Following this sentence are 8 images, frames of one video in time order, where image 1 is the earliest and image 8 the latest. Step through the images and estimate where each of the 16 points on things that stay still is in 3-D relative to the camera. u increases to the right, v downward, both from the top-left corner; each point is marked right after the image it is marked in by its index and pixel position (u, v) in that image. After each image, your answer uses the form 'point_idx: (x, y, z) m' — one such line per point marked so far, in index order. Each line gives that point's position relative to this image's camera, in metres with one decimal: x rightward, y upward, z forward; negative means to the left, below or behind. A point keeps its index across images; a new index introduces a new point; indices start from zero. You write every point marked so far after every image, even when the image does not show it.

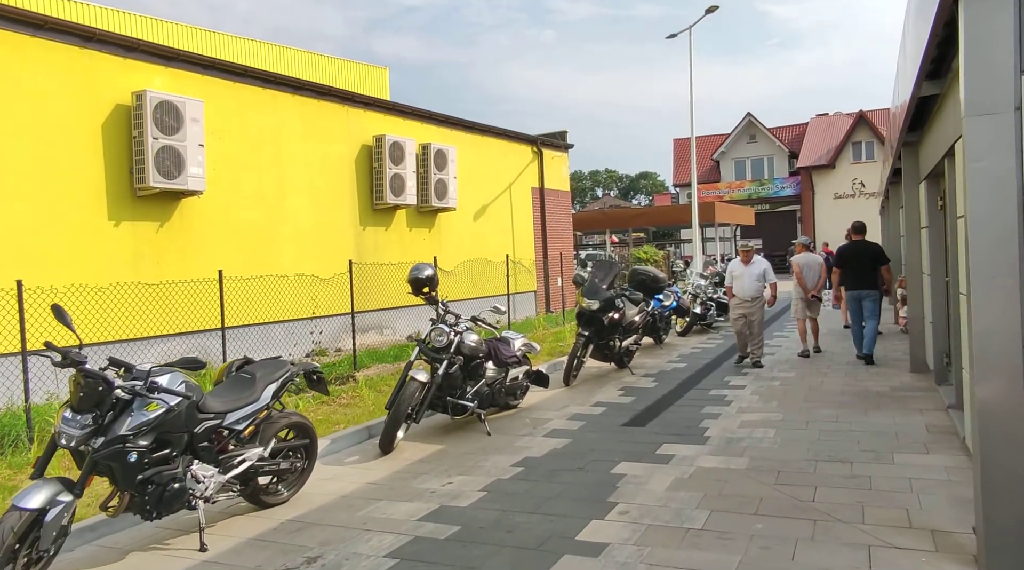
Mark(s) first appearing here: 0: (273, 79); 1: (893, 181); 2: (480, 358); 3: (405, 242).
0: (-3.7, +3.2, +12.8) m
1: (+6.3, +1.7, +13.7) m
2: (-0.3, -0.6, +7.1) m
3: (-2.1, +0.8, +15.8) m
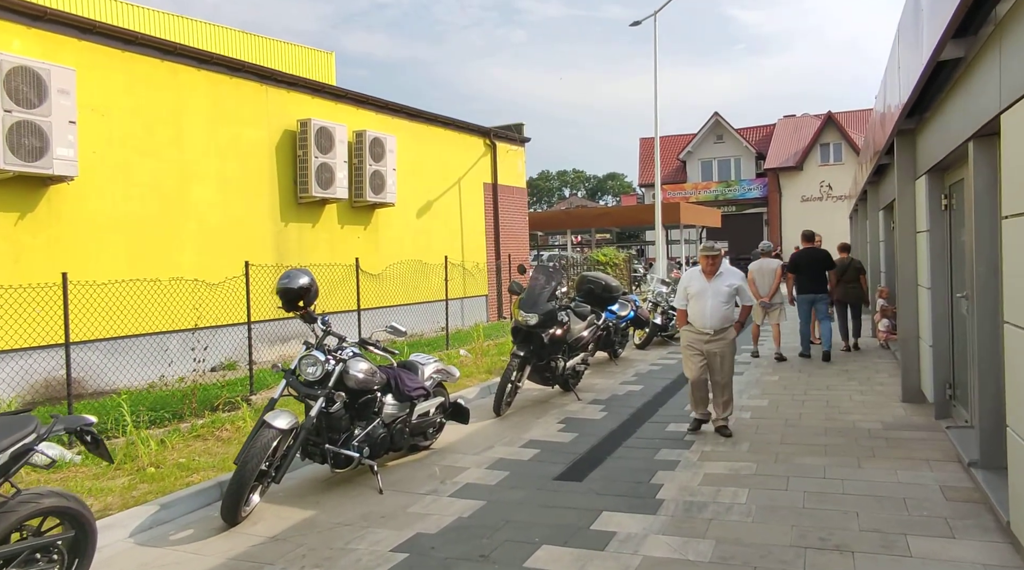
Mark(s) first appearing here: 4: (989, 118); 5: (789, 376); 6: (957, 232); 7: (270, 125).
0: (-4.6, +3.2, +11.1) m
1: (+5.4, +1.6, +12.4) m
2: (-0.9, -0.7, +5.5) m
3: (-3.1, +0.7, +14.1) m
4: (+2.7, +1.0, +4.6) m
5: (+3.4, -1.1, +10.3) m
6: (+3.7, +0.5, +6.8) m
7: (-3.8, +2.5, +12.8) m
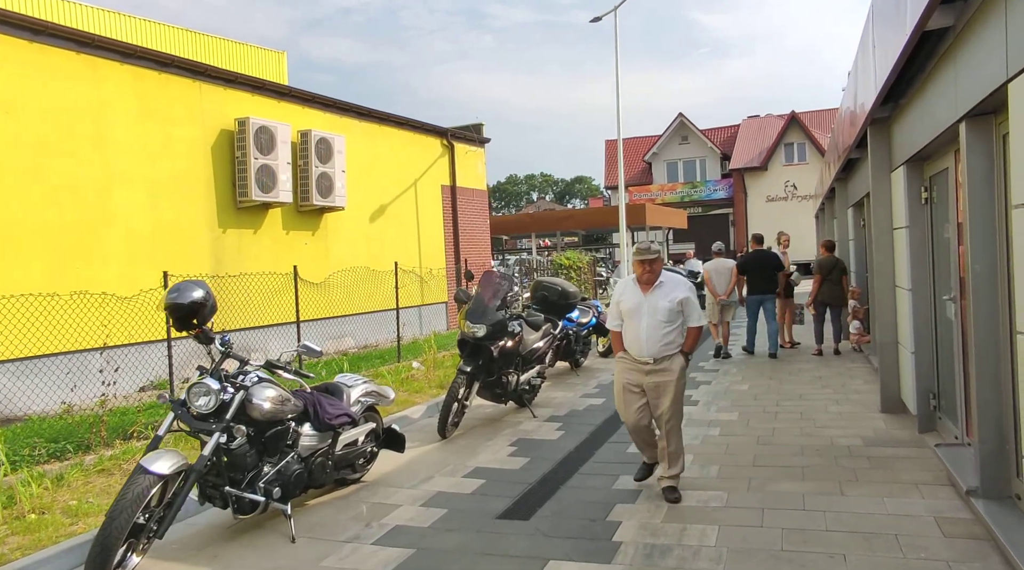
0: (-5.2, +3.0, +10.2) m
1: (+4.8, +1.6, +11.8) m
2: (-1.3, -0.8, +4.7) m
3: (-3.8, +0.6, +13.3) m
4: (+2.3, +0.9, +4.0) m
5: (+2.9, -1.1, +9.7) m
6: (+3.2, +0.4, +6.2) m
7: (-4.5, +2.3, +12.0) m
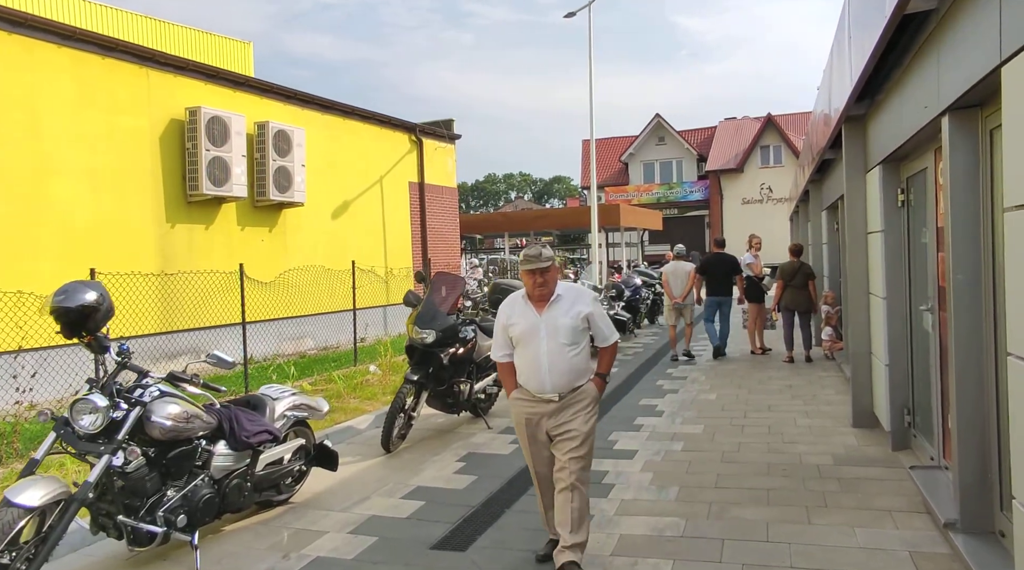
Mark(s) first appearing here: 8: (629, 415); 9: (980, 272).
0: (-5.6, +3.0, +9.6) m
1: (+4.3, +1.5, +11.5) m
2: (-1.6, -0.8, +4.2) m
3: (-4.3, +0.6, +12.7) m
4: (+2.0, +0.9, +3.6) m
5: (+2.4, -1.2, +9.3) m
6: (+2.9, +0.4, +5.8) m
7: (-5.0, +2.4, +11.4) m
8: (+1.1, -1.3, +8.1) m
9: (+2.2, +0.1, +3.9) m
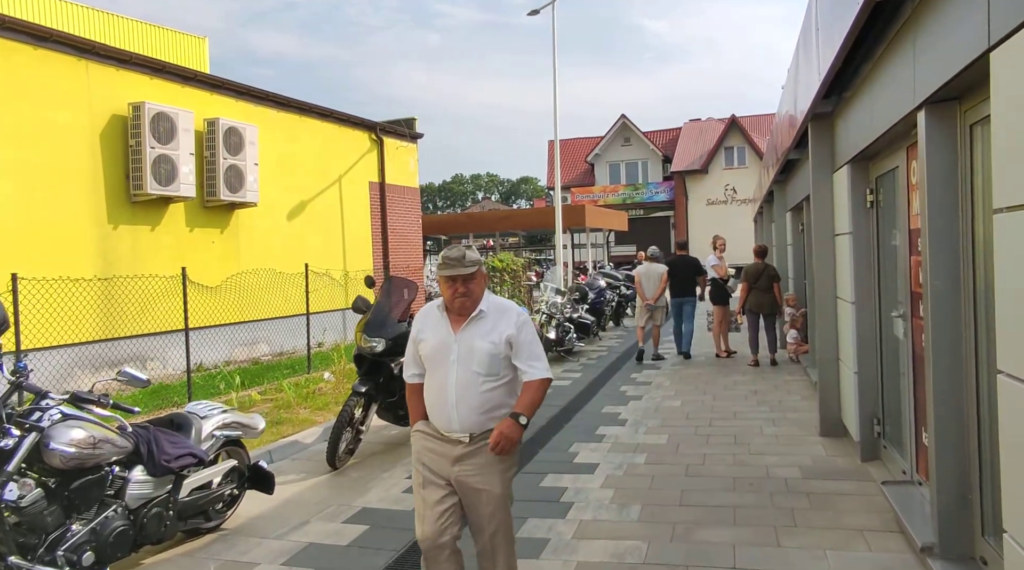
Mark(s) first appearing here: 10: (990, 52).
0: (-6.1, +3.0, +9.0) m
1: (+3.7, +1.5, +11.3) m
2: (-1.9, -0.8, +3.8) m
3: (-4.9, +0.5, +12.1) m
4: (+1.8, +0.9, +3.3) m
5: (+2.0, -1.2, +9.0) m
6: (+2.5, +0.3, +5.6) m
7: (-5.5, +2.3, +10.8) m
8: (+0.7, -1.3, +7.8) m
9: (+2.0, 0.0, +3.7) m
10: (+1.7, +0.8, +2.9) m
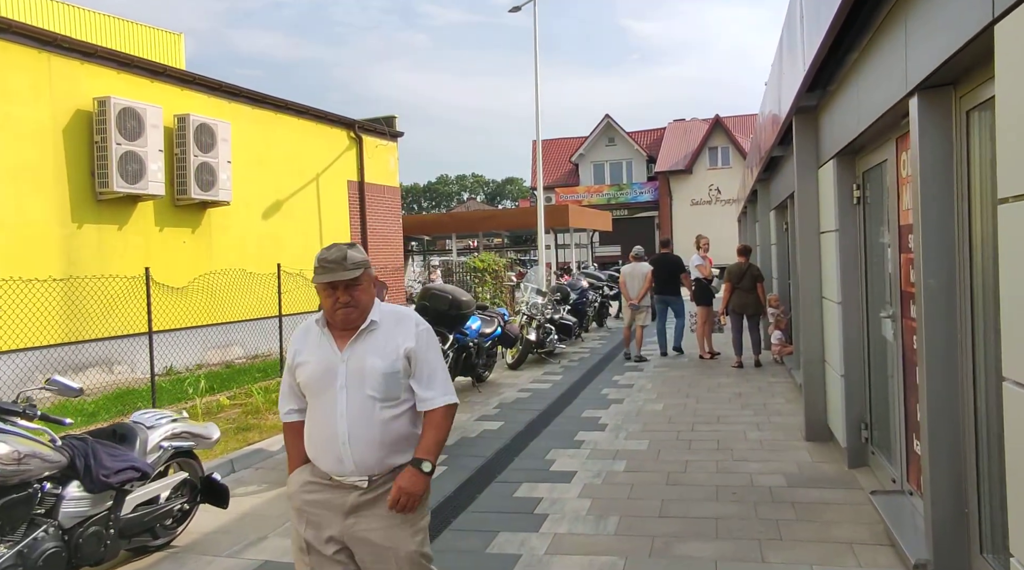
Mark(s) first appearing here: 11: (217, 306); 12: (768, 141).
0: (-6.4, +3.0, +8.6) m
1: (+3.4, +1.5, +11.1) m
2: (-2.0, -0.8, +3.5) m
3: (-5.2, +0.5, +11.8) m
4: (+1.6, +0.9, +3.1) m
5: (+1.7, -1.2, +8.8) m
6: (+2.4, +0.4, +5.4) m
7: (-5.8, +2.3, +10.4) m
8: (+0.5, -1.3, +7.6) m
9: (+1.8, 0.0, +3.4) m
10: (+1.6, +0.8, +2.7) m
11: (-4.7, -0.3, +13.1) m
12: (+2.8, +1.6, +8.9) m
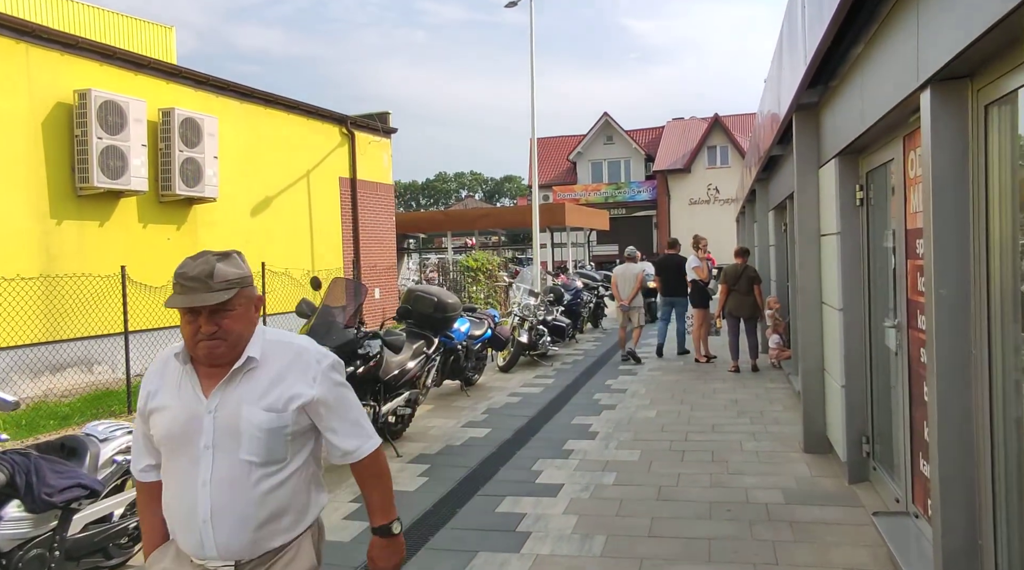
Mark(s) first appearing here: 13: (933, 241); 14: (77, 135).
0: (-6.5, +3.0, +8.3) m
1: (+3.3, +1.4, +10.8) m
2: (-2.2, -0.9, +3.2) m
3: (-5.3, +0.6, +11.5) m
4: (+1.5, +0.8, +2.8) m
5: (+1.6, -1.3, +8.5) m
6: (+2.3, +0.3, +5.1) m
7: (-5.9, +2.3, +10.1) m
8: (+0.4, -1.3, +7.3) m
9: (+1.7, 0.0, +3.2) m
10: (+1.5, +0.8, +2.4) m
11: (-4.8, -0.3, +12.8) m
12: (+2.7, +1.5, +8.6) m
13: (+1.6, +0.2, +3.2) m
14: (-5.6, +1.9, +10.6) m
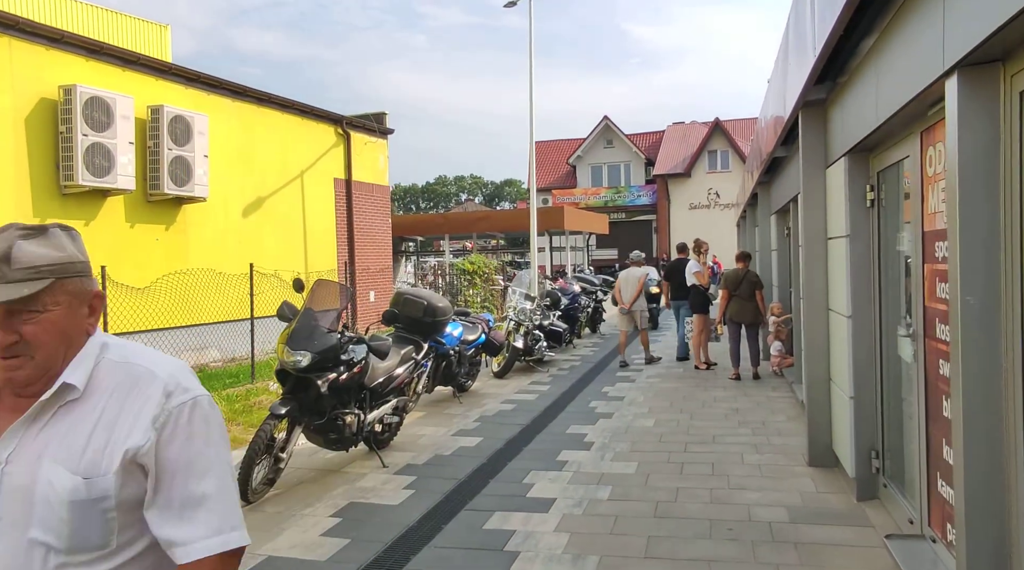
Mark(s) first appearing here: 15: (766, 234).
0: (-6.5, +3.0, +8.0) m
1: (+3.3, +1.4, +10.5) m
2: (-2.2, -0.9, +2.9) m
3: (-5.4, +0.5, +11.2) m
4: (+1.5, +0.8, +2.5) m
5: (+1.5, -1.3, +8.2) m
6: (+2.2, +0.3, +4.8) m
7: (-5.9, +2.3, +9.9) m
8: (+0.3, -1.4, +7.0) m
9: (+1.7, 0.0, +2.9) m
10: (+1.4, +0.8, +2.1) m
11: (-4.9, -0.3, +12.5) m
12: (+2.6, +1.5, +8.3) m
13: (+1.6, +0.1, +2.9) m
14: (-5.6, +1.9, +10.3) m
15: (+3.6, +0.7, +11.8) m
